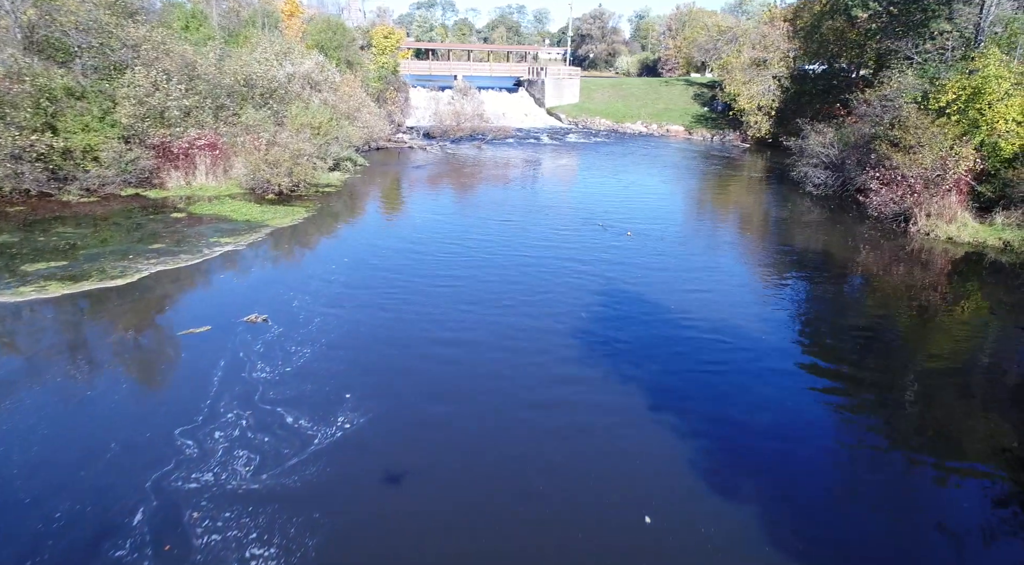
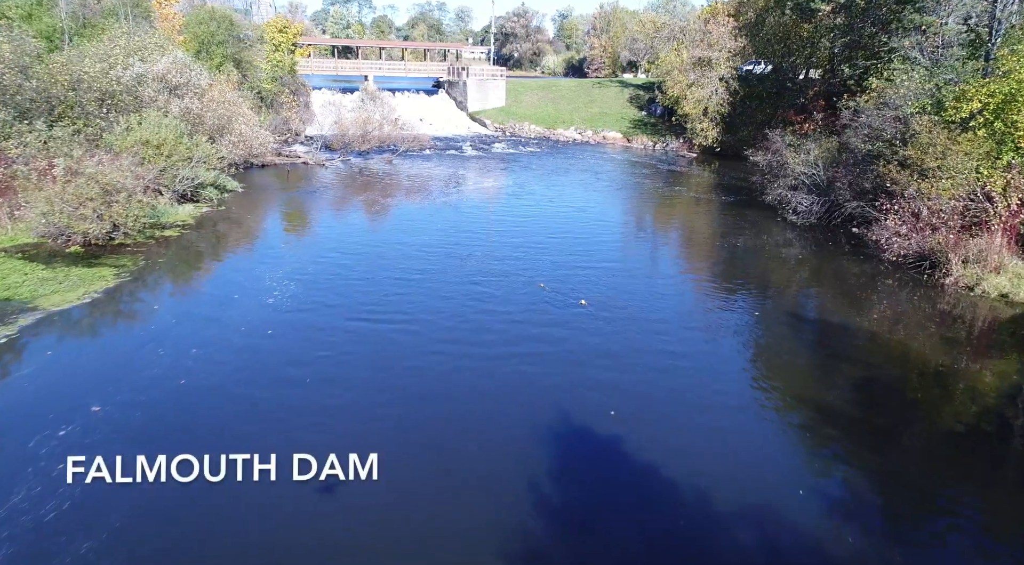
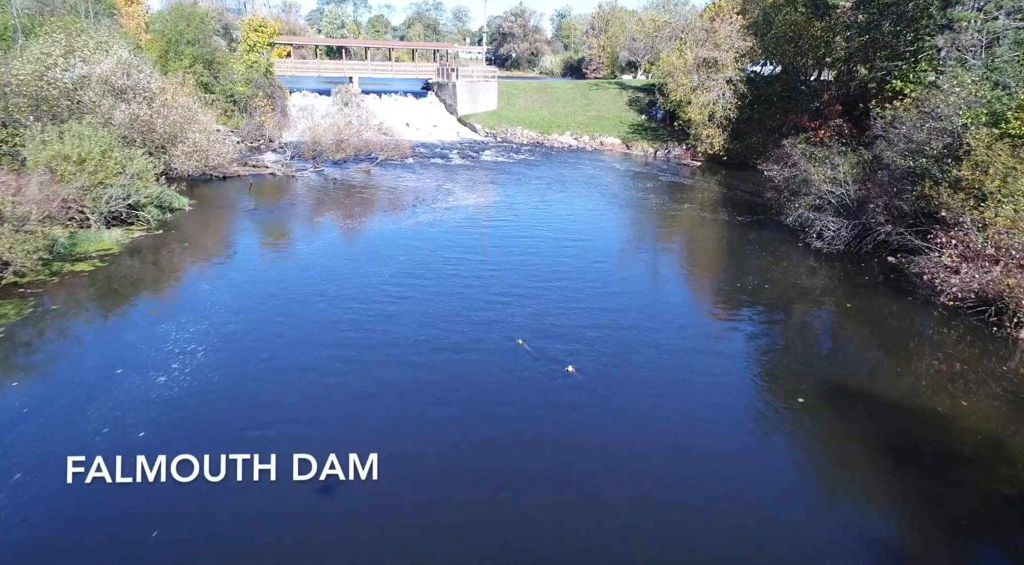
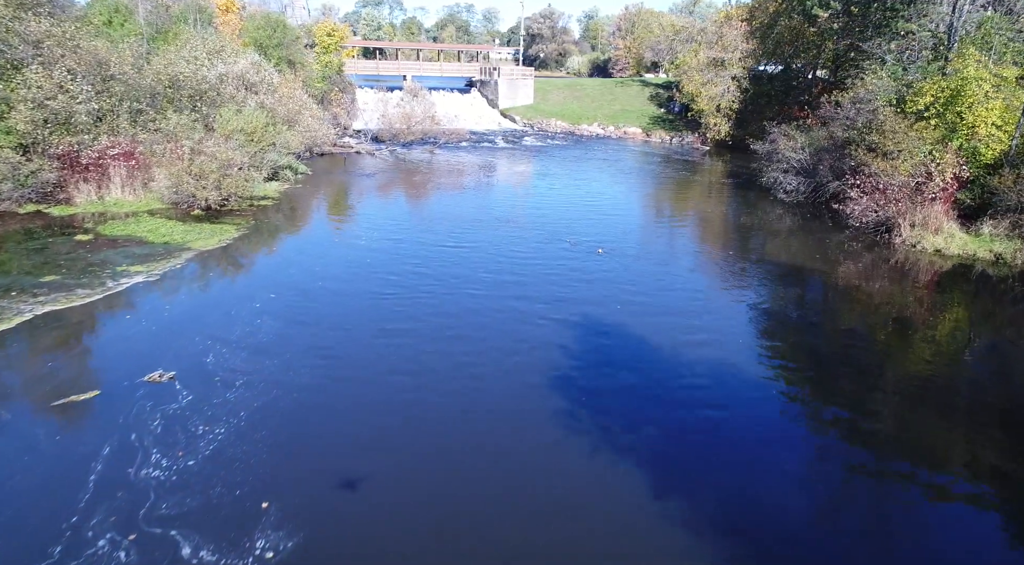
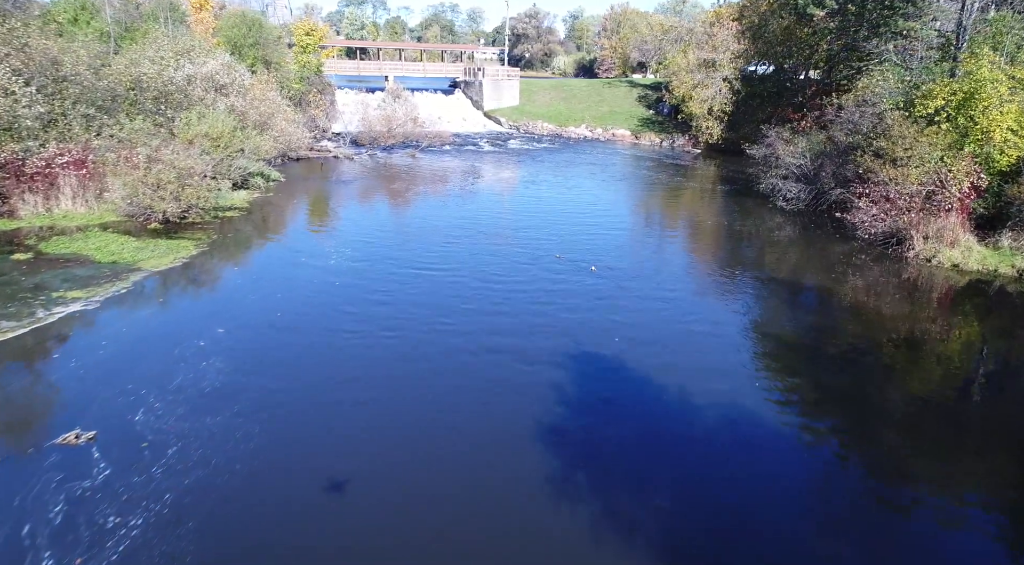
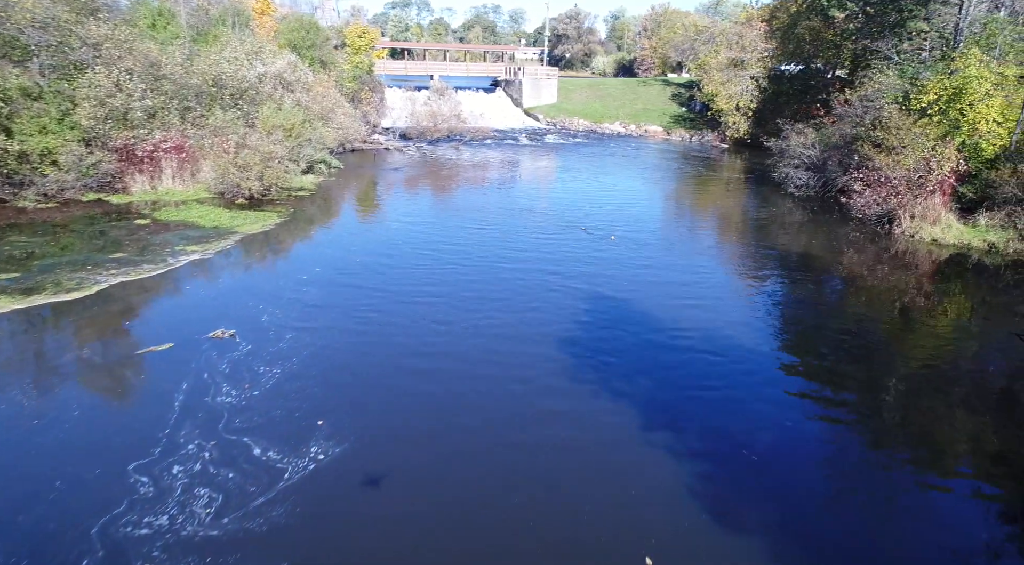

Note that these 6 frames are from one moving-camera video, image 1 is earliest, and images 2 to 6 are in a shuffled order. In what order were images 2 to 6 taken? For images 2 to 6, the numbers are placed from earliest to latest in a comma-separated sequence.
6, 4, 5, 2, 3
